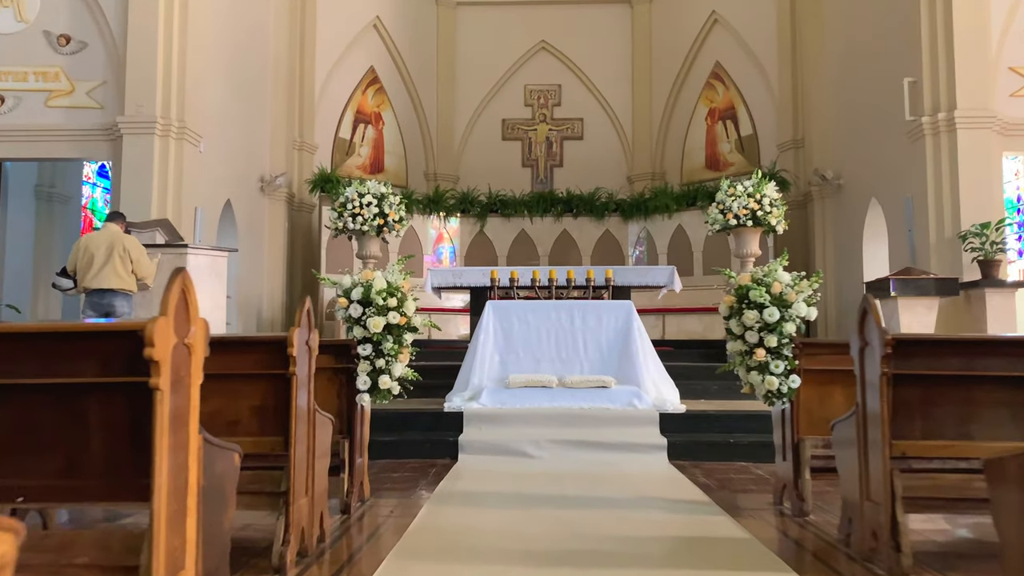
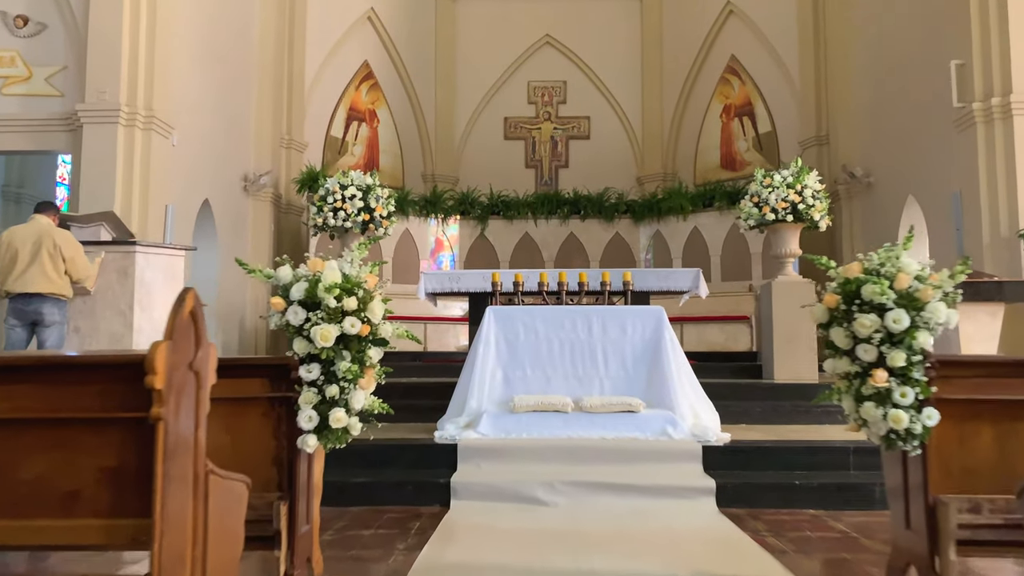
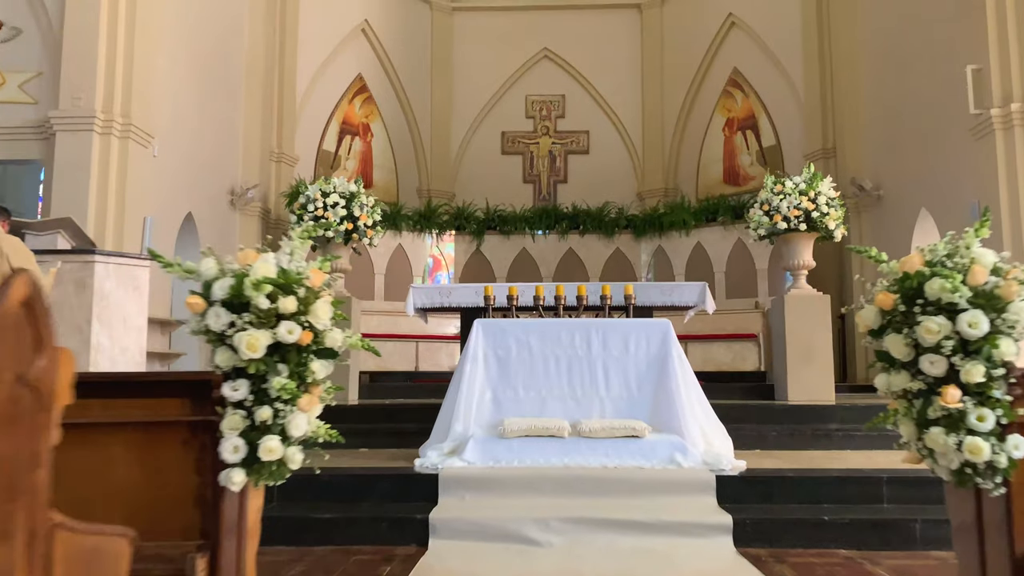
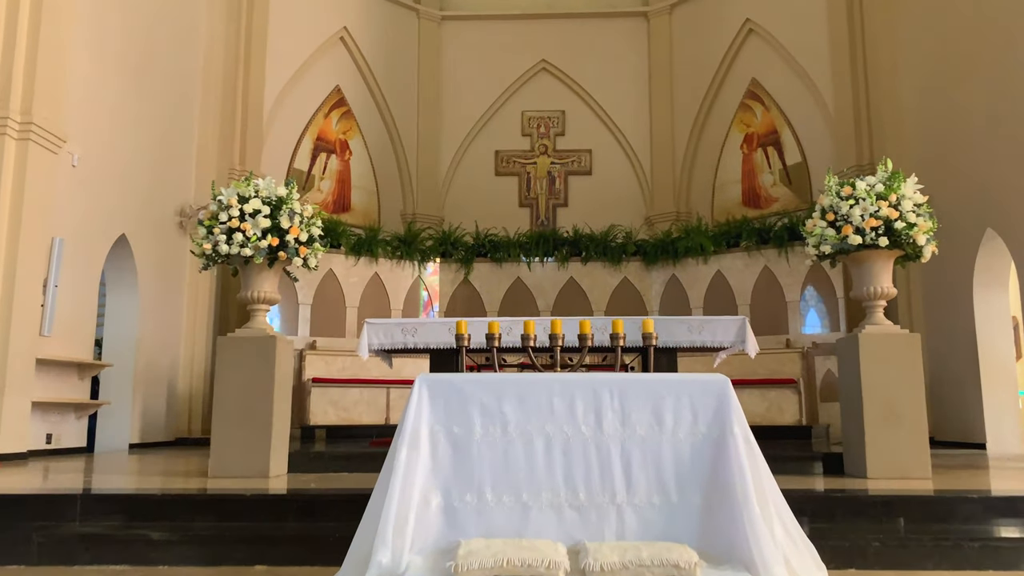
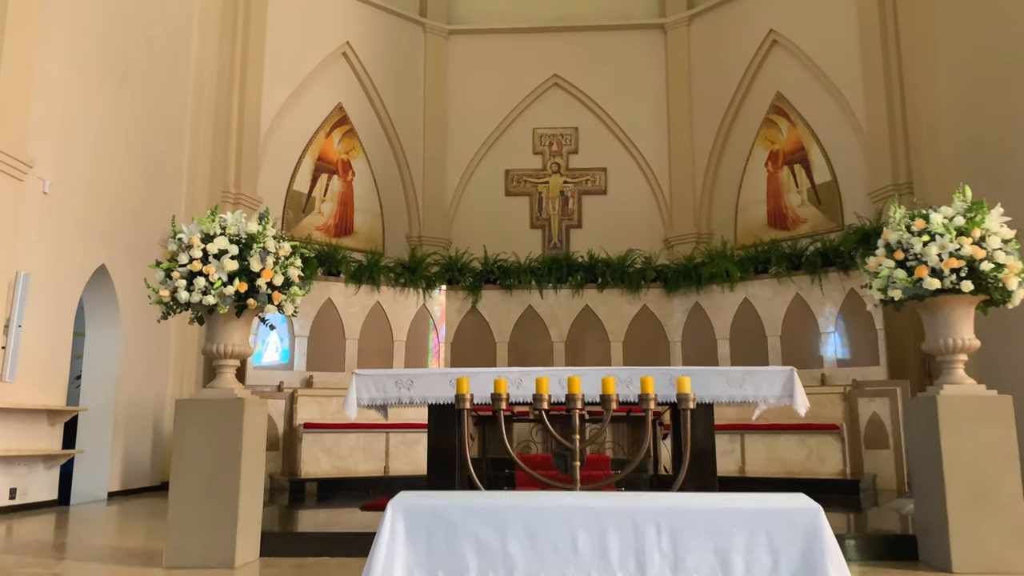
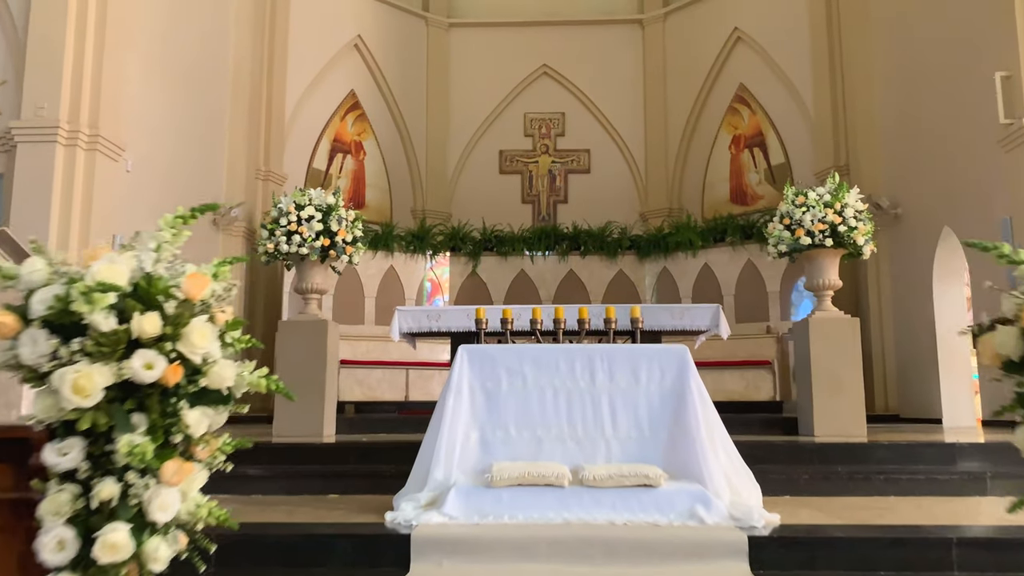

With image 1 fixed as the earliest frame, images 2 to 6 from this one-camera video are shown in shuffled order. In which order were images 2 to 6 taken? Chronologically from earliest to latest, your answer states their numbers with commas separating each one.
2, 3, 6, 4, 5
